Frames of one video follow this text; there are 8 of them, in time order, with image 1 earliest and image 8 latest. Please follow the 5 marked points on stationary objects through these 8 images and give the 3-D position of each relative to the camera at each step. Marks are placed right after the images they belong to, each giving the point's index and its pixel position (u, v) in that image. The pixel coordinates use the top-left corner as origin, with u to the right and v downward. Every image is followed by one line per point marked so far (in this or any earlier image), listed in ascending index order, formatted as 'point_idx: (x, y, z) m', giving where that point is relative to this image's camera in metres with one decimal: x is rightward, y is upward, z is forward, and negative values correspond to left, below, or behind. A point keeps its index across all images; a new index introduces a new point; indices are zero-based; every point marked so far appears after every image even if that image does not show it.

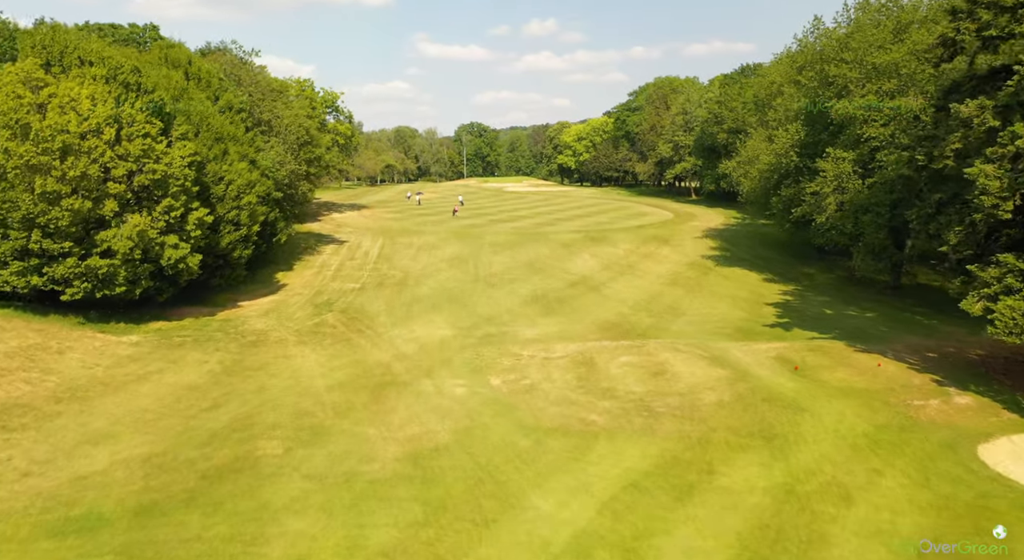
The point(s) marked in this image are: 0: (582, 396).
0: (+2.2, -3.7, +19.8) m
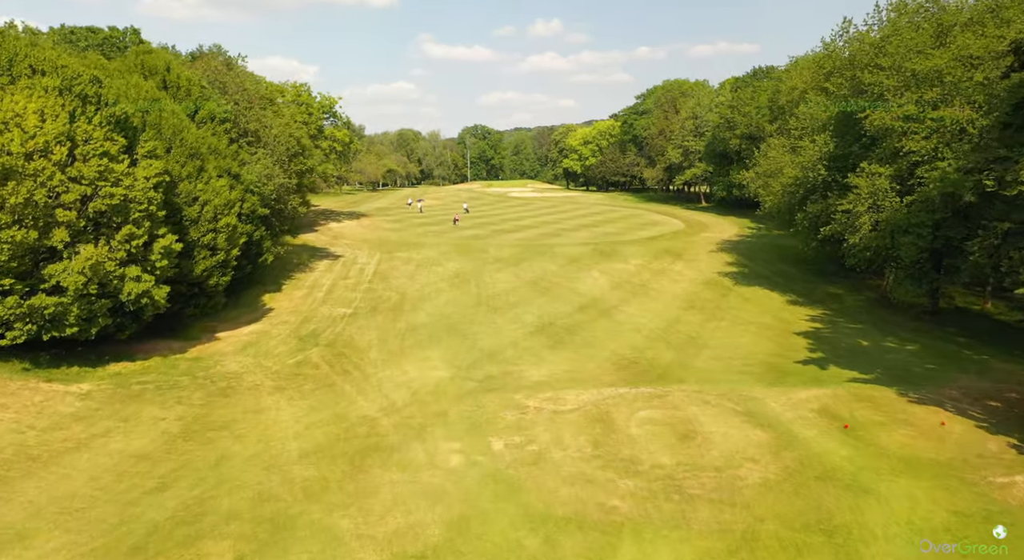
0: (+2.4, -5.1, +16.7) m
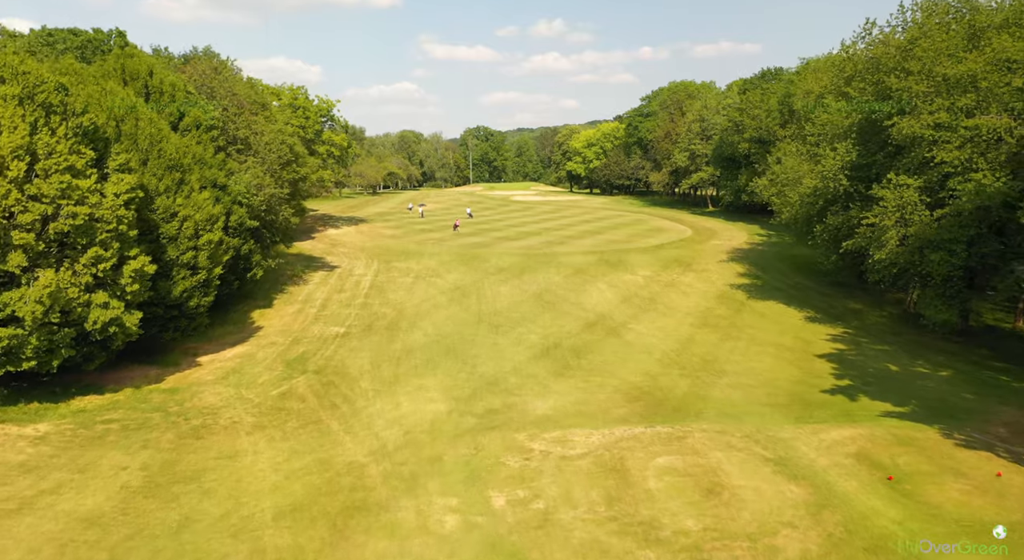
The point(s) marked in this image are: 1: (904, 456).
0: (+2.4, -6.0, +14.6) m
1: (+11.9, -5.3, +18.8) m
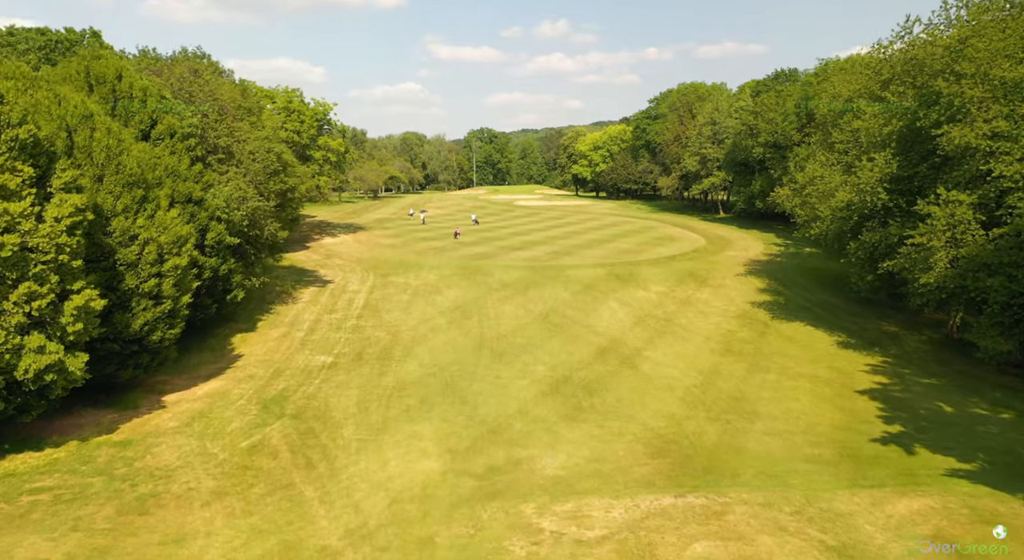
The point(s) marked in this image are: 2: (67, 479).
0: (+2.5, -7.2, +11.4) m
1: (+12.0, -6.5, +15.5) m
2: (-12.7, -5.7, +17.7) m
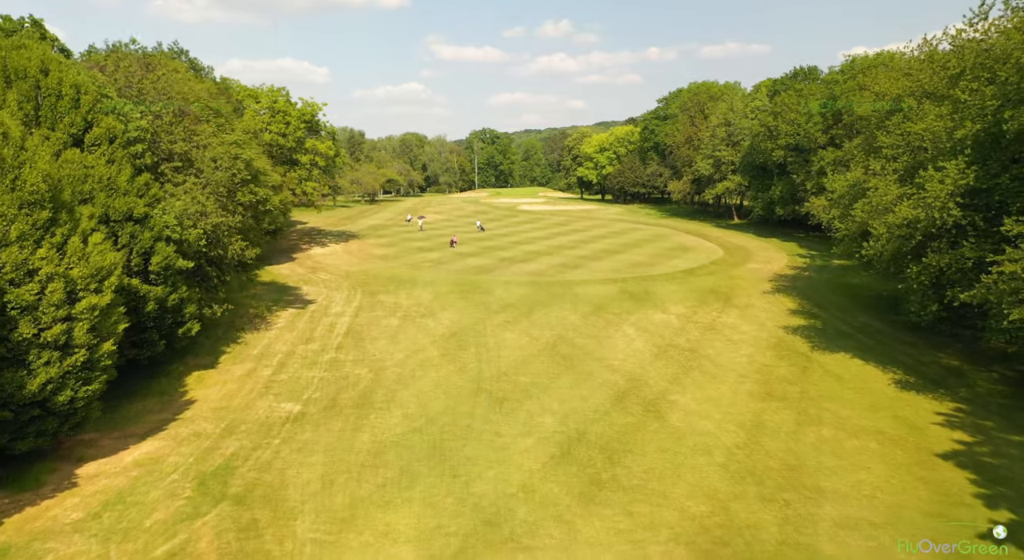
0: (+2.6, -8.6, +6.3) m
1: (+12.0, -7.9, +10.4) m
2: (-12.6, -7.1, +12.7) m
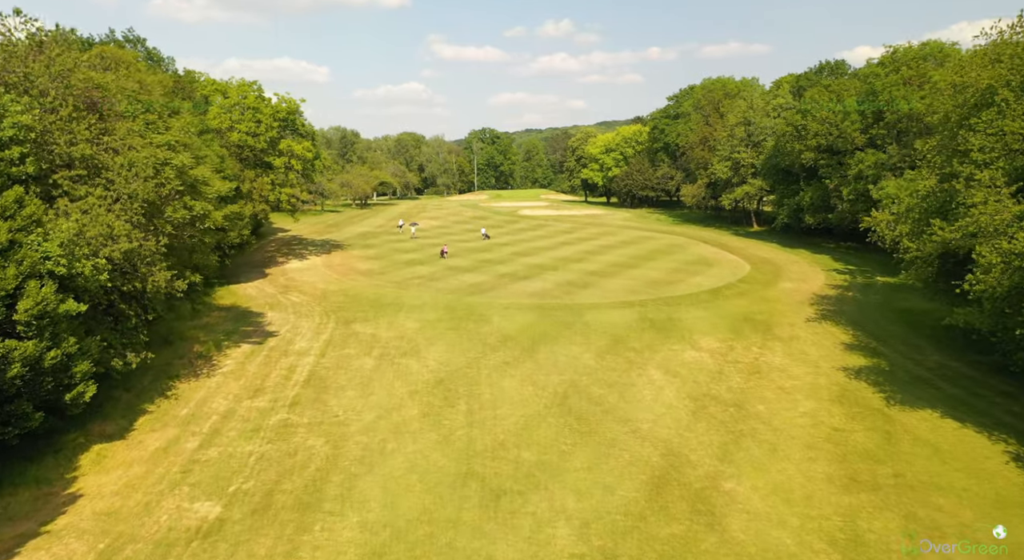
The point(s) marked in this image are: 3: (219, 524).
0: (+2.5, -10.3, -0.8) m
1: (+12.0, -9.6, +3.3) m
2: (-12.6, -8.7, +5.6) m
3: (-8.5, -7.1, +18.2) m
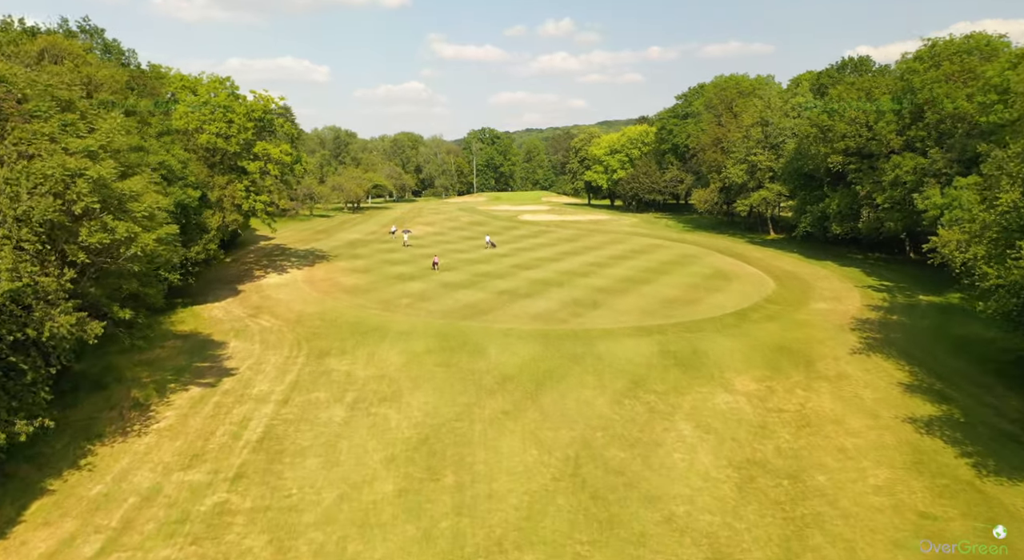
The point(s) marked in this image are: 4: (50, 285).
0: (+2.5, -11.7, -6.3) m
1: (+12.0, -11.1, -2.2) m
2: (-12.7, -10.1, +0.2) m
3: (-8.6, -8.6, +12.7) m
4: (-14.6, -0.2, +19.4) m
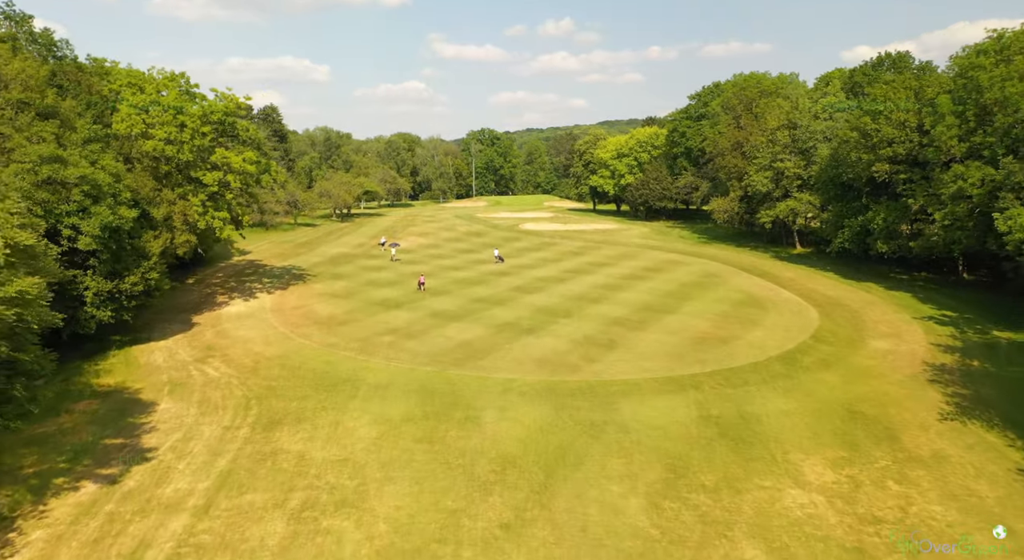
0: (+2.5, -13.9, -13.6) m
1: (+12.0, -13.2, -9.5) m
2: (-12.6, -12.3, -7.1) m
3: (-8.5, -10.7, +5.4) m
4: (-14.5, -2.3, +12.1) m
